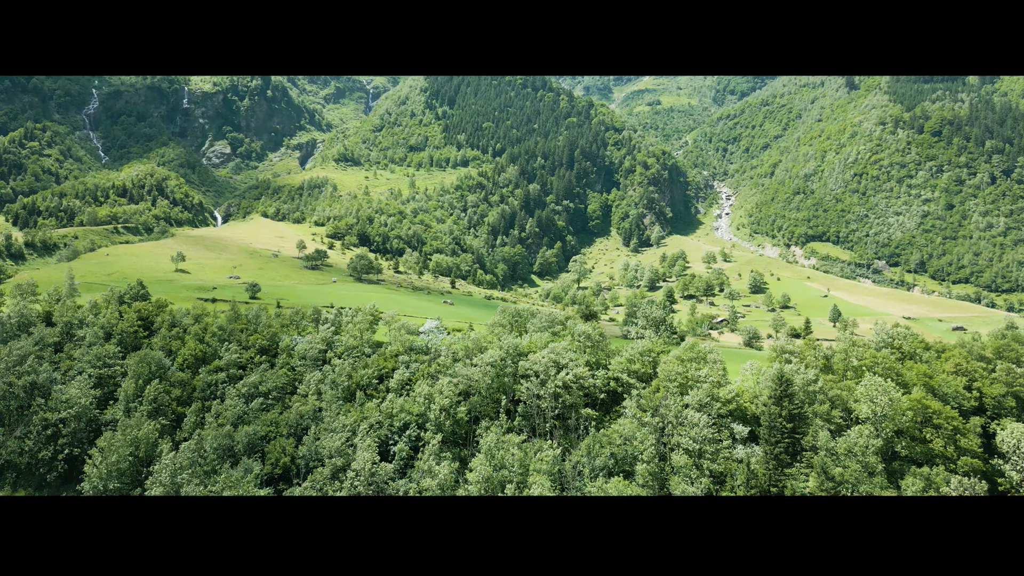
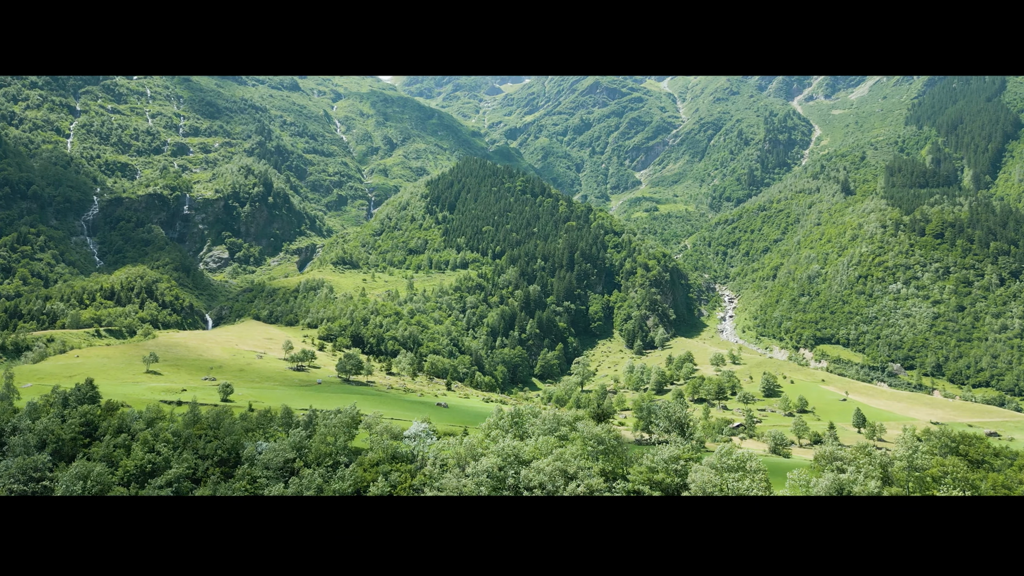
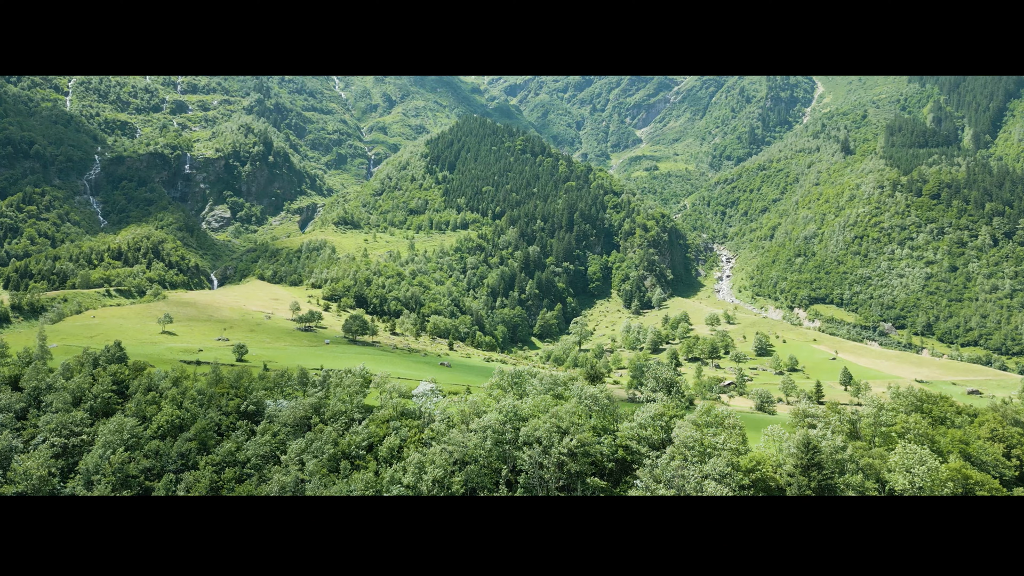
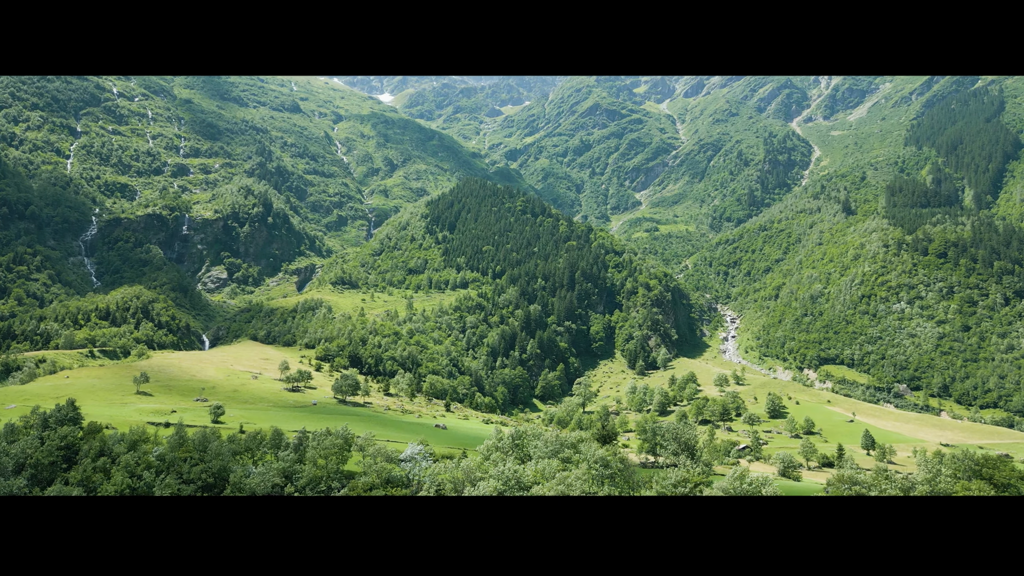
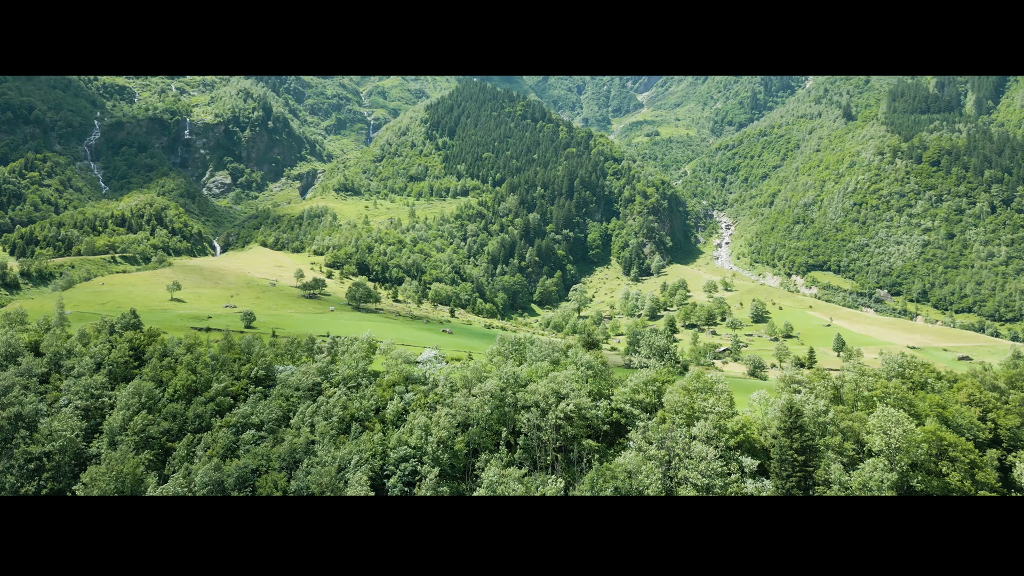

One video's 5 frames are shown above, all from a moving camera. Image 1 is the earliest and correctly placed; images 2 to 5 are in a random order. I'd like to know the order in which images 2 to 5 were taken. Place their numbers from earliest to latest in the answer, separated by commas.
5, 3, 2, 4
